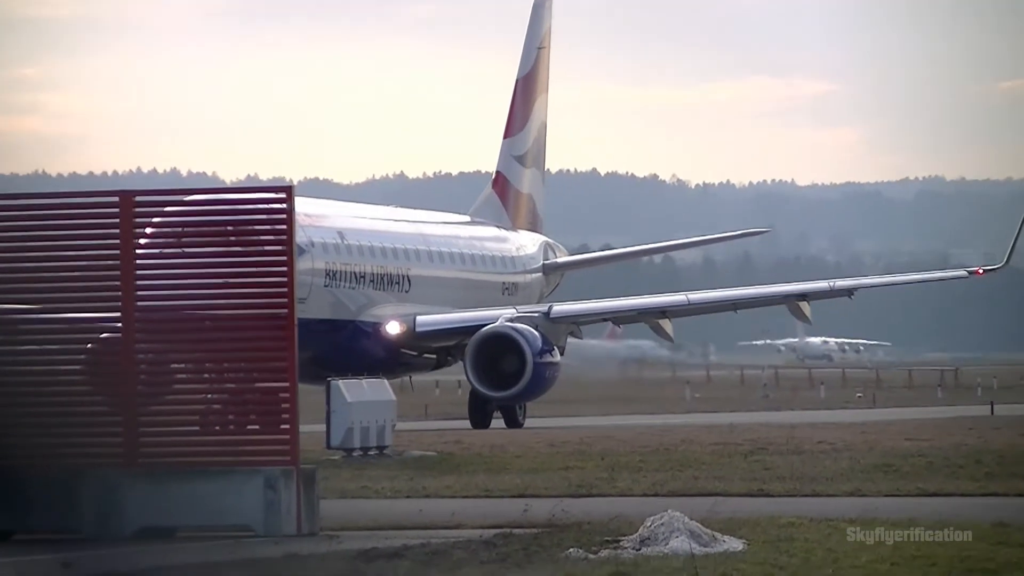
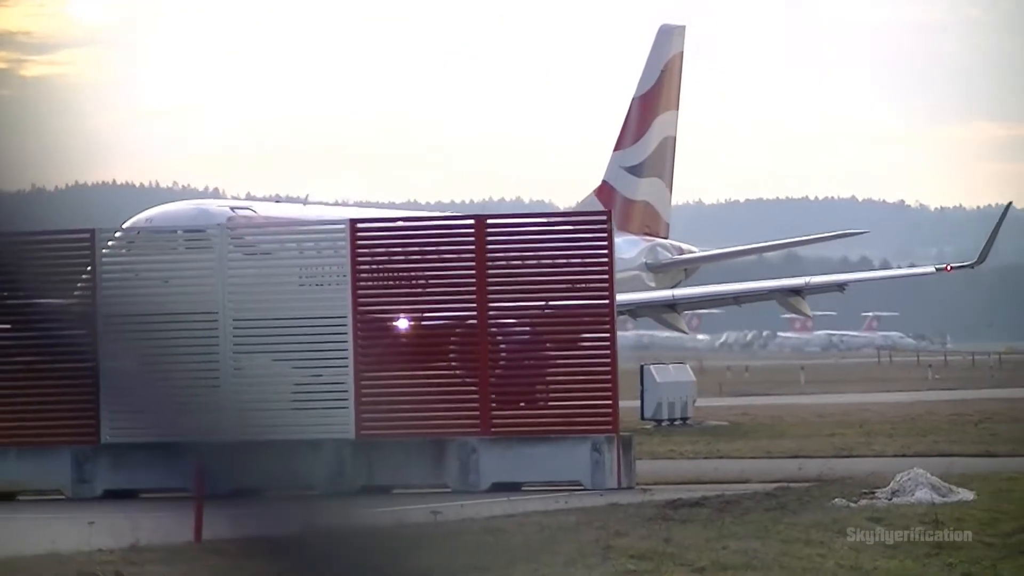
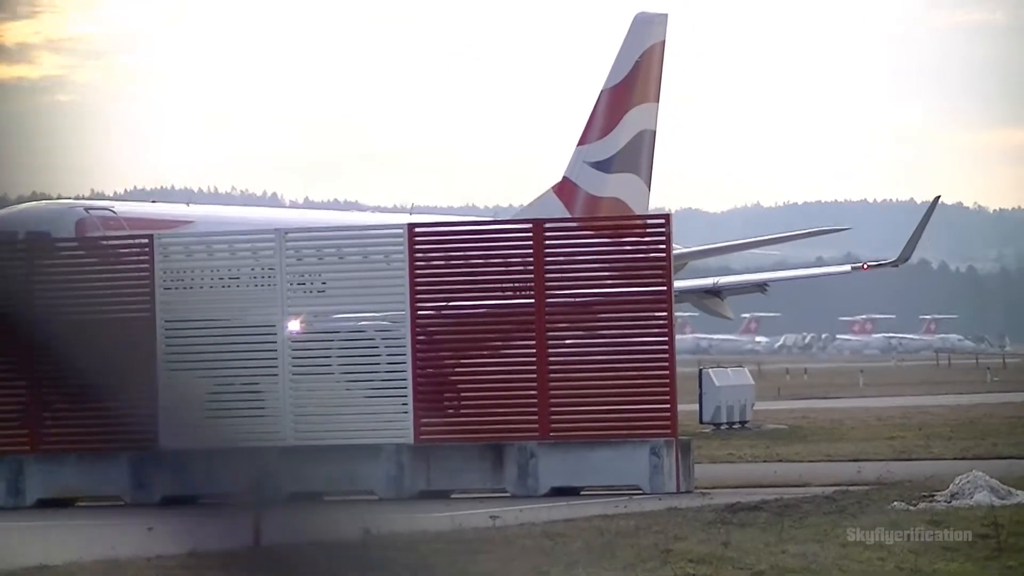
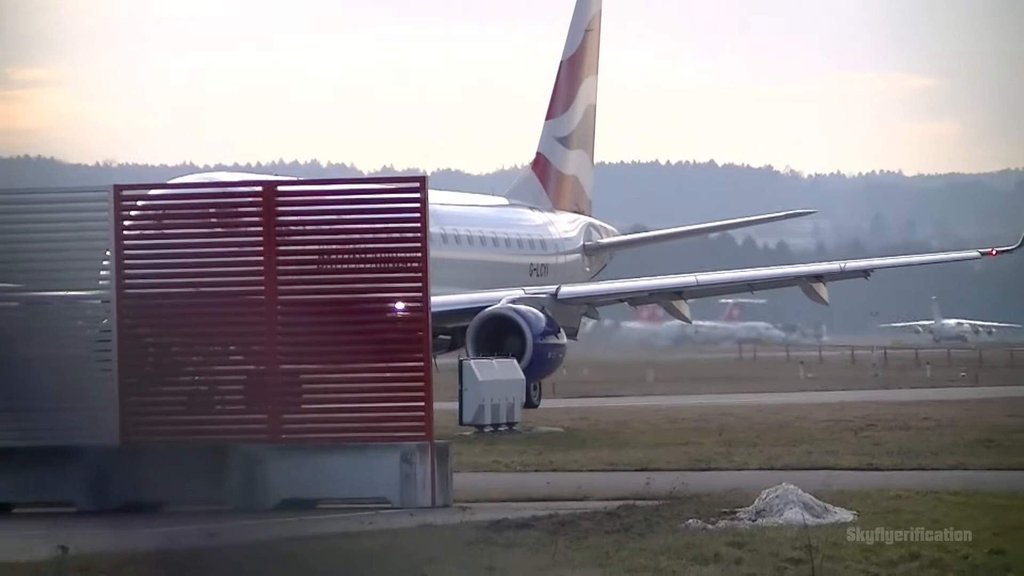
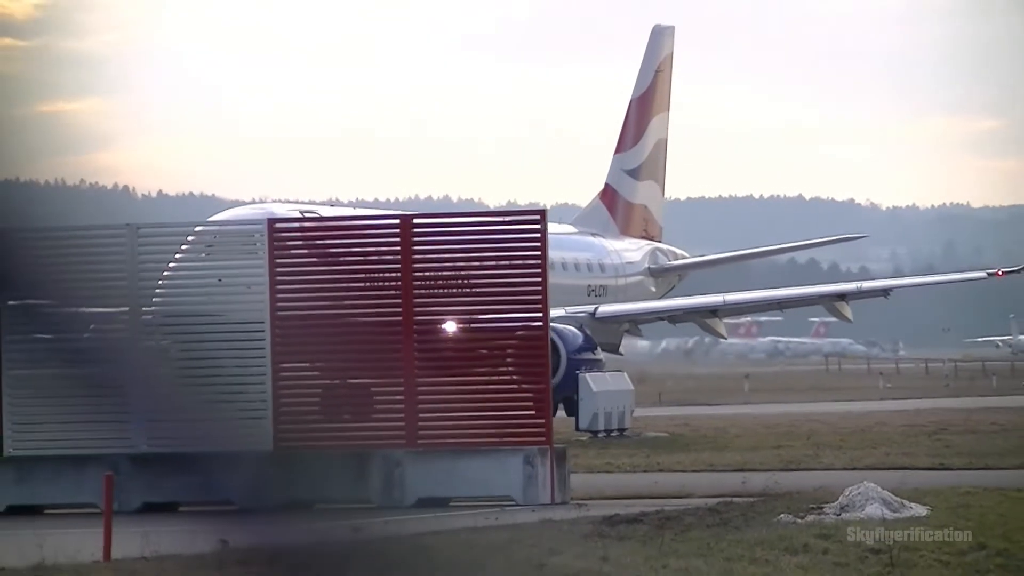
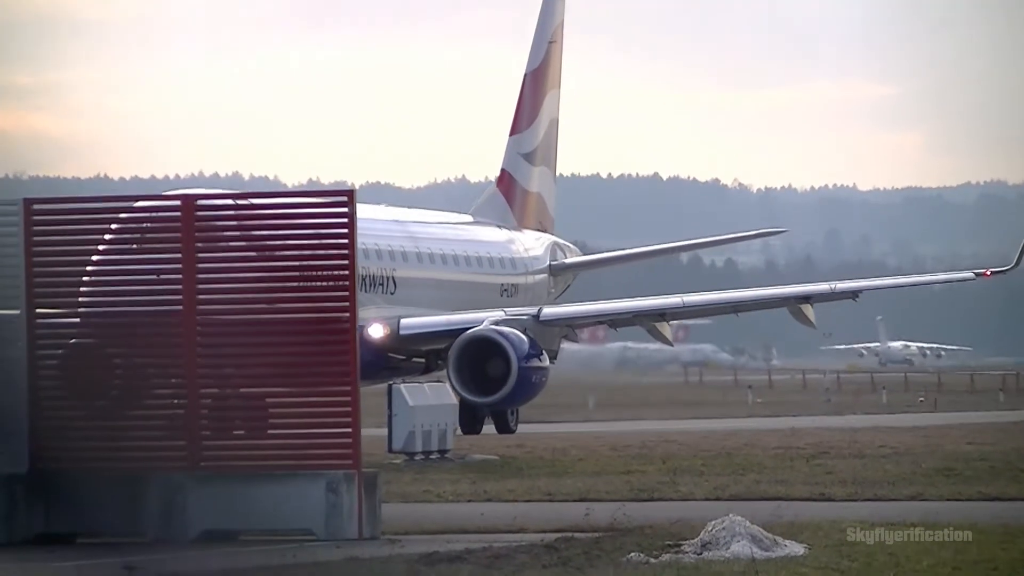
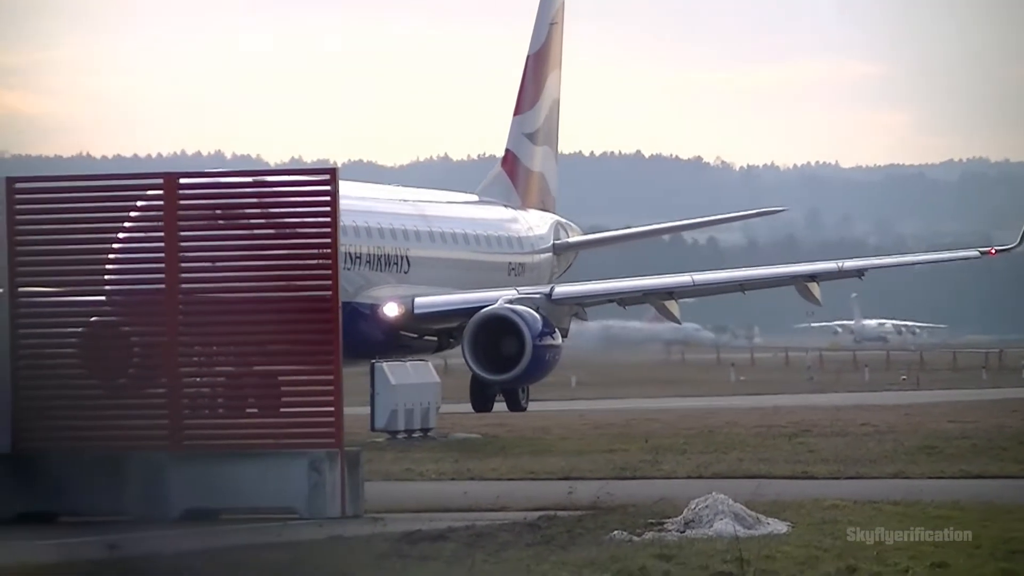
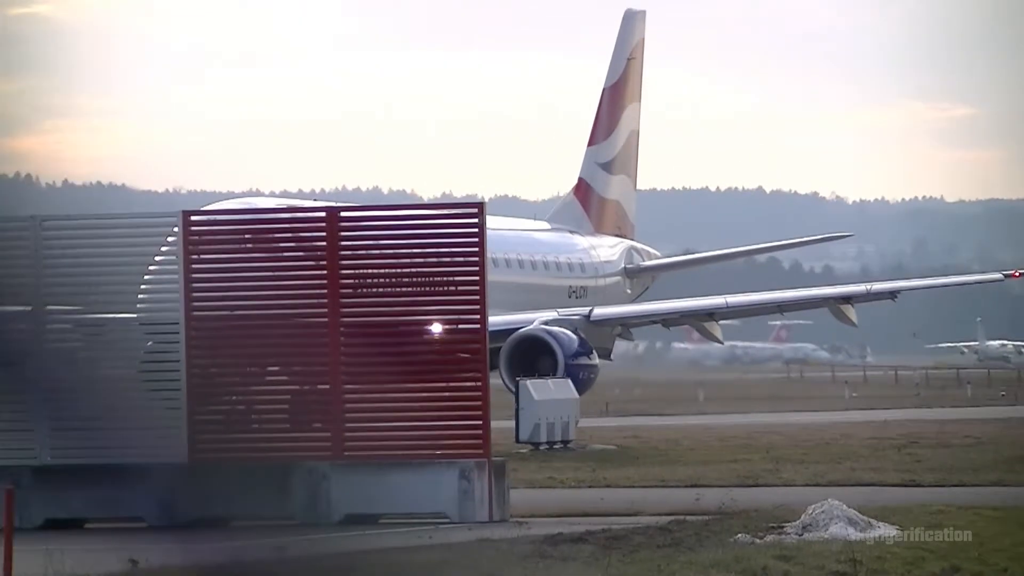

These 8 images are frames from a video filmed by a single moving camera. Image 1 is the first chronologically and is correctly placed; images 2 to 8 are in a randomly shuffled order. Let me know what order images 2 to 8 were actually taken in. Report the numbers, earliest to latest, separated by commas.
7, 6, 4, 8, 5, 2, 3
